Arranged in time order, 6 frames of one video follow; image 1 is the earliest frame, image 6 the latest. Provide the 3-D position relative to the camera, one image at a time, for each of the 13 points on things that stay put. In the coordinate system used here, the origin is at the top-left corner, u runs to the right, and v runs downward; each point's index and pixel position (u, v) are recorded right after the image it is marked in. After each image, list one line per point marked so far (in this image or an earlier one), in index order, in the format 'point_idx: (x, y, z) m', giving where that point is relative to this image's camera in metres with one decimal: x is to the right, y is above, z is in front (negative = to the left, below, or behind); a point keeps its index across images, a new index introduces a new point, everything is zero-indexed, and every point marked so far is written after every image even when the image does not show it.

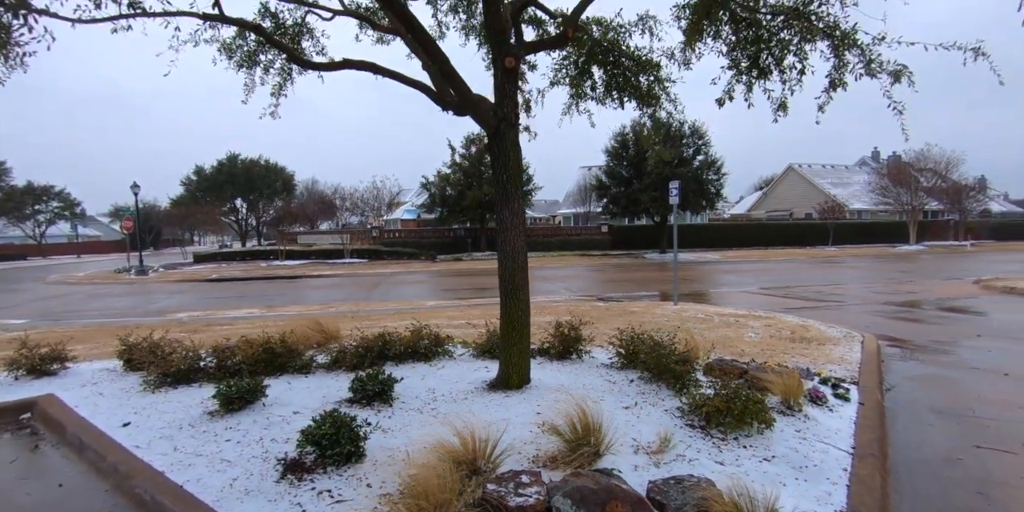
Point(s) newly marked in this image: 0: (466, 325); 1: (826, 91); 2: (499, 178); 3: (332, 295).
0: (-0.5, -1.0, +8.4) m
1: (+3.1, +1.6, +5.5) m
2: (-0.1, +0.6, +4.3) m
3: (-5.4, -1.1, +17.3) m
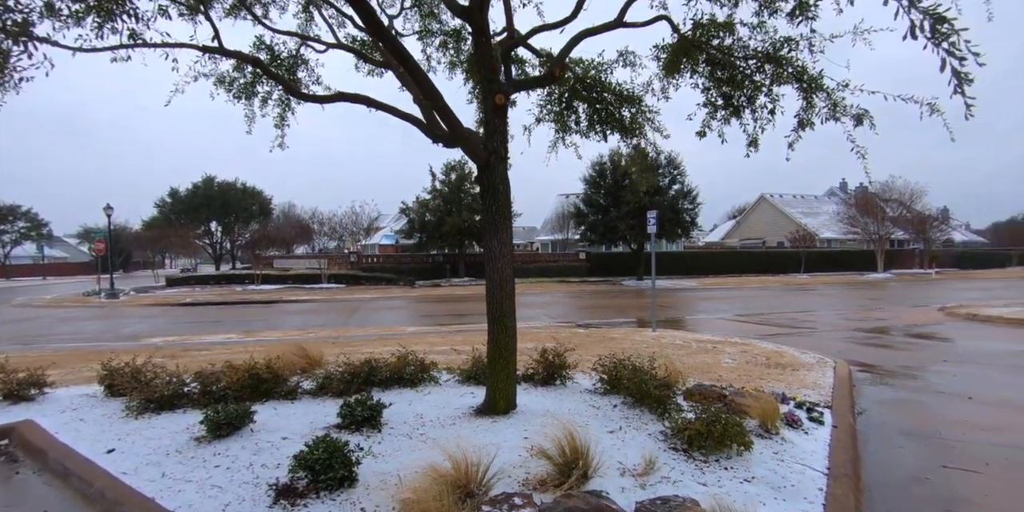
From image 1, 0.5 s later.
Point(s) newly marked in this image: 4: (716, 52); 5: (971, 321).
0: (-0.8, -1.4, +8.4) m
1: (+2.9, +1.3, +5.9) m
2: (-0.2, +0.3, +4.4) m
3: (-6.0, -1.9, +17.2) m
4: (+1.9, +1.9, +5.5) m
5: (+13.5, -1.9, +17.0) m
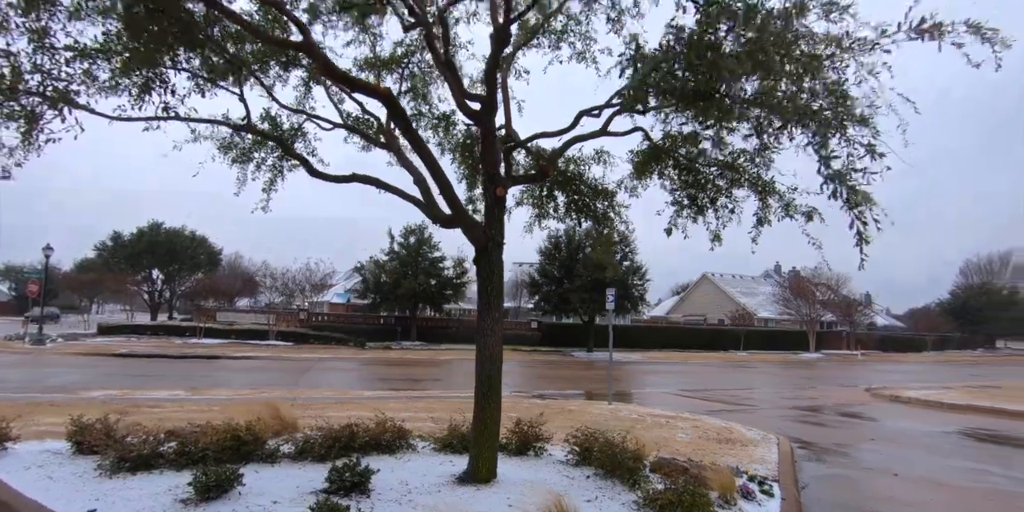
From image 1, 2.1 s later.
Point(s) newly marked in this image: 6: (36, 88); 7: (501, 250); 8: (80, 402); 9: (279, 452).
0: (-1.3, -2.4, +8.6) m
1: (+2.7, +0.3, +6.7) m
2: (-0.2, -0.3, +4.9) m
3: (-7.3, -3.6, +16.7) m
4: (+1.8, +1.0, +6.3) m
5: (+12.0, -4.6, +18.3) m
6: (-3.8, +1.4, +4.8) m
7: (-0.1, 0.0, +5.0) m
8: (-7.6, -2.6, +10.2) m
9: (-2.2, -1.9, +5.6) m
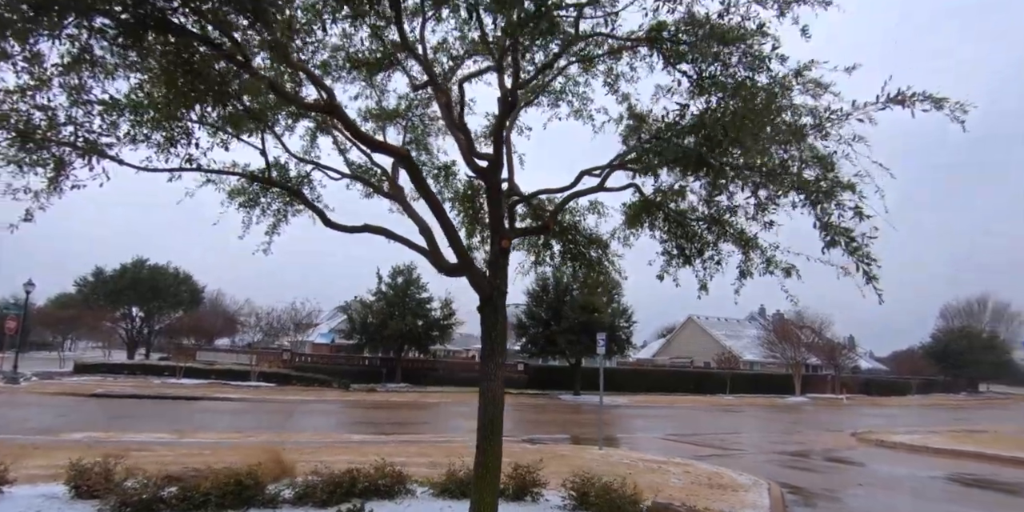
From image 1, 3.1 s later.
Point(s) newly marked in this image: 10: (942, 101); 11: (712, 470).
0: (-1.4, -3.1, +8.6) m
1: (+2.7, -0.3, +7.0) m
2: (-0.2, -0.7, +5.1) m
3: (-7.6, -4.7, +16.5) m
4: (+1.8, +0.5, +6.6) m
5: (+11.7, -6.0, +18.5) m
6: (-3.8, +1.0, +5.0) m
7: (-0.1, -0.4, +5.3) m
8: (-7.7, -3.3, +10.1) m
9: (-2.2, -2.3, +5.6) m
10: (+4.1, +1.4, +5.5) m
11: (+3.4, -3.6, +9.9) m
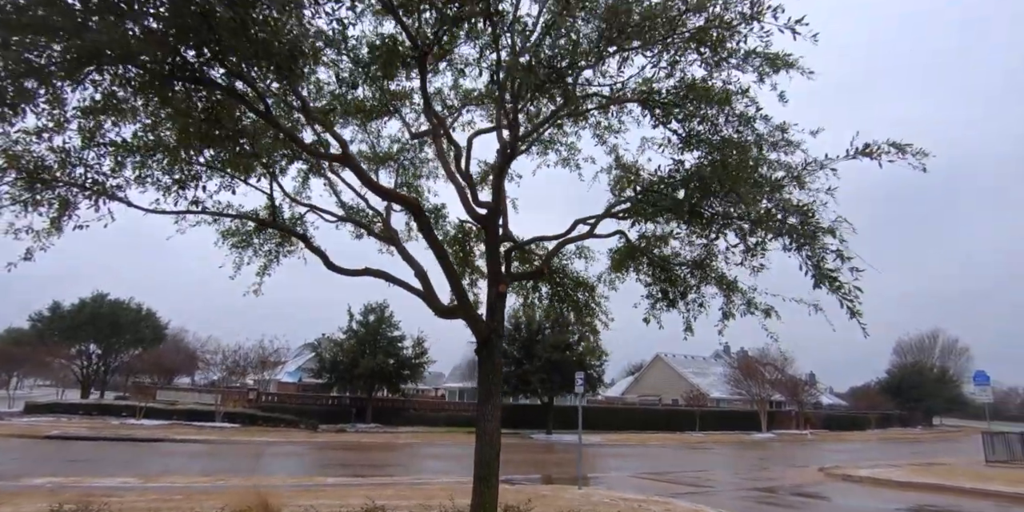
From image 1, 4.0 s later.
0: (-1.6, -3.7, +8.5) m
1: (+2.6, -0.8, +7.3) m
2: (-0.3, -1.1, +5.2) m
3: (-8.3, -5.8, +15.9) m
4: (+1.7, 0.0, +6.9) m
5: (+10.9, -7.3, +18.9) m
6: (-3.8, +0.7, +5.1) m
7: (-0.1, -0.8, +5.4) m
8: (-8.0, -3.9, +9.6) m
9: (-2.3, -2.7, +5.5) m
10: (+4.0, +1.0, +6.0) m
11: (+3.1, -4.3, +10.1) m
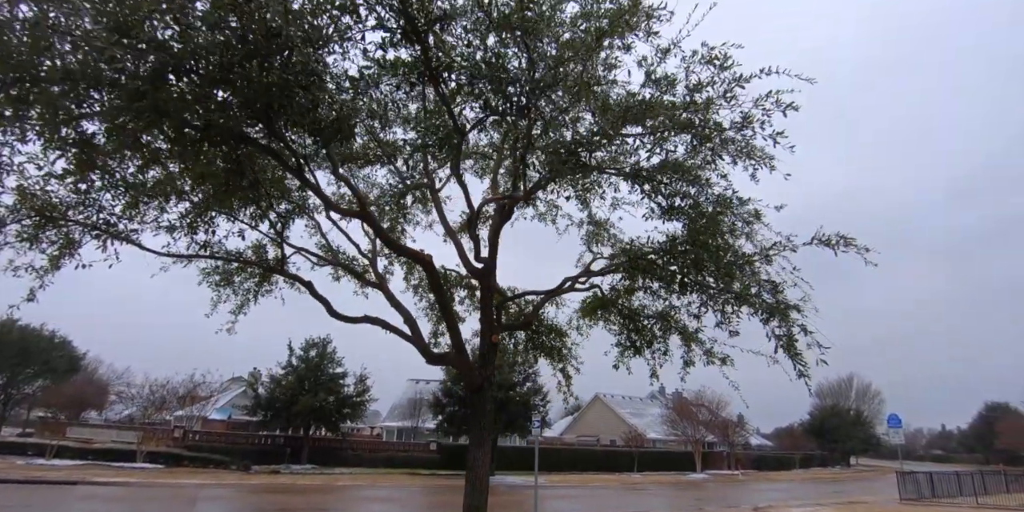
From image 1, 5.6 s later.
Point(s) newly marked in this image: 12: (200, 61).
0: (-2.1, -4.3, +8.5) m
1: (+2.2, -1.5, +7.8) m
2: (-0.4, -1.6, +5.5) m
3: (-9.6, -6.6, +15.0) m
4: (+1.4, -0.7, +7.5) m
5: (+9.0, -9.0, +19.8) m
6: (-3.8, +0.3, +5.1) m
7: (-0.3, -1.3, +5.7) m
8: (-8.7, -4.4, +8.8) m
9: (-2.5, -3.1, +5.5) m
10: (+3.9, +0.3, +6.8) m
11: (+2.3, -5.2, +10.4) m
12: (-2.2, +1.4, +4.1) m
